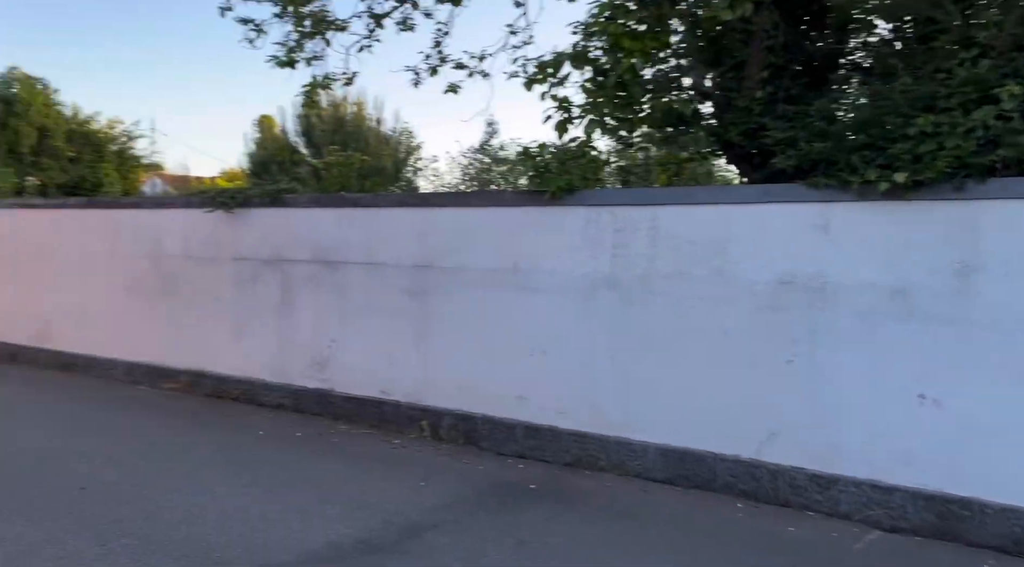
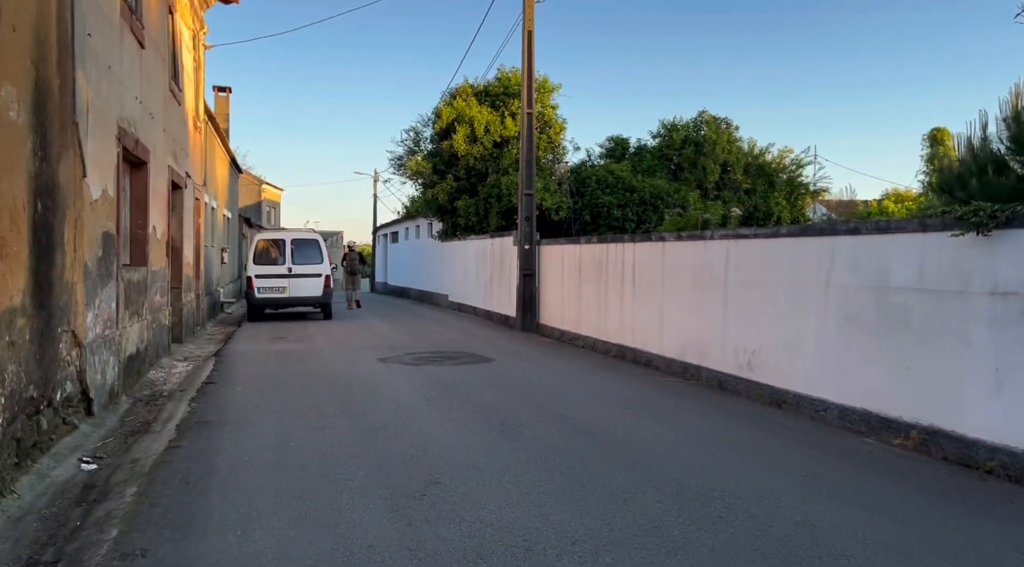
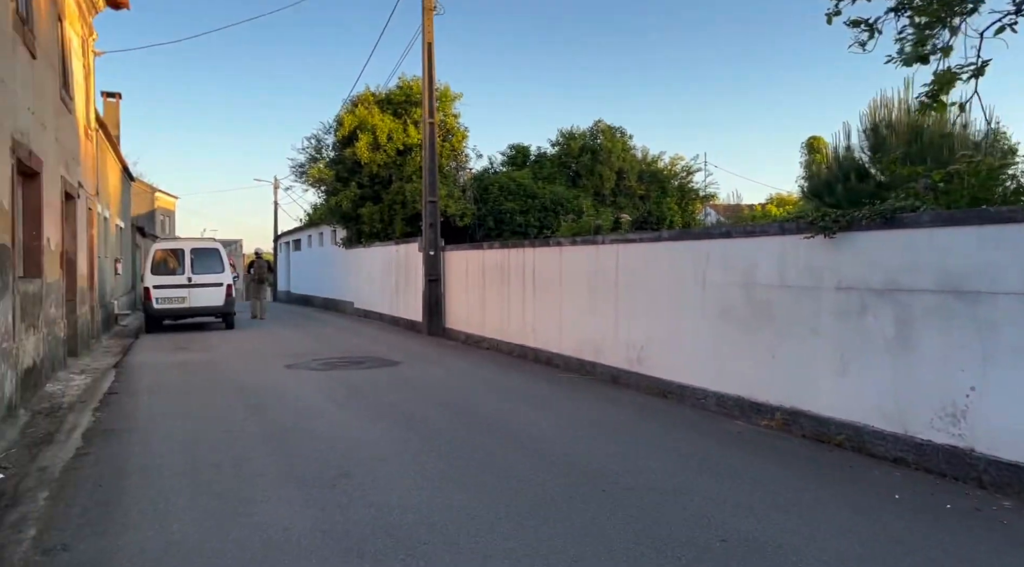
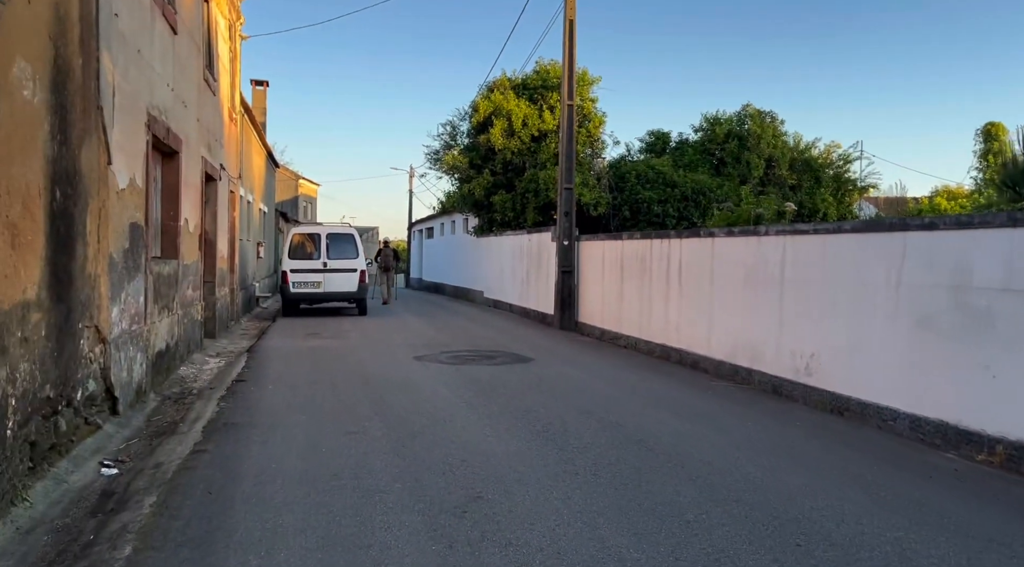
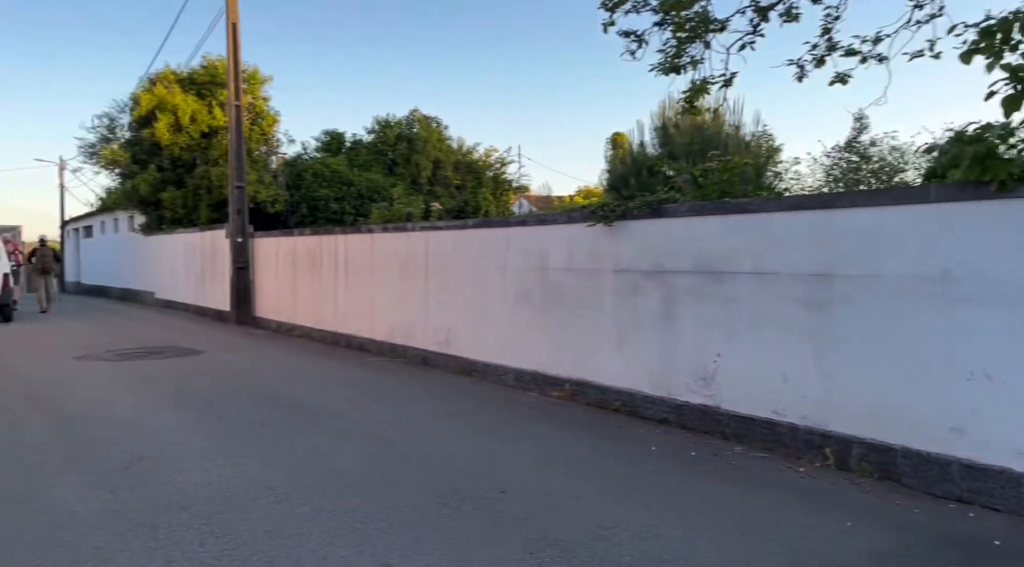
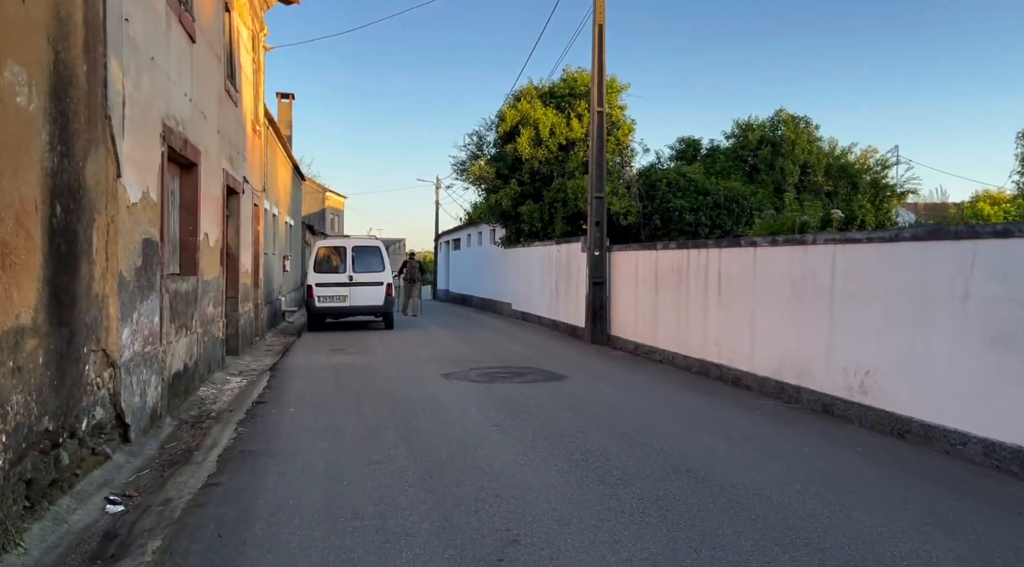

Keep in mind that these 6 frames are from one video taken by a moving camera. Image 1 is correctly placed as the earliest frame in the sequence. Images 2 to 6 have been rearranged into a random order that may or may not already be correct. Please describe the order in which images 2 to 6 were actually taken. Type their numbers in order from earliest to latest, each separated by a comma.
5, 3, 2, 4, 6
